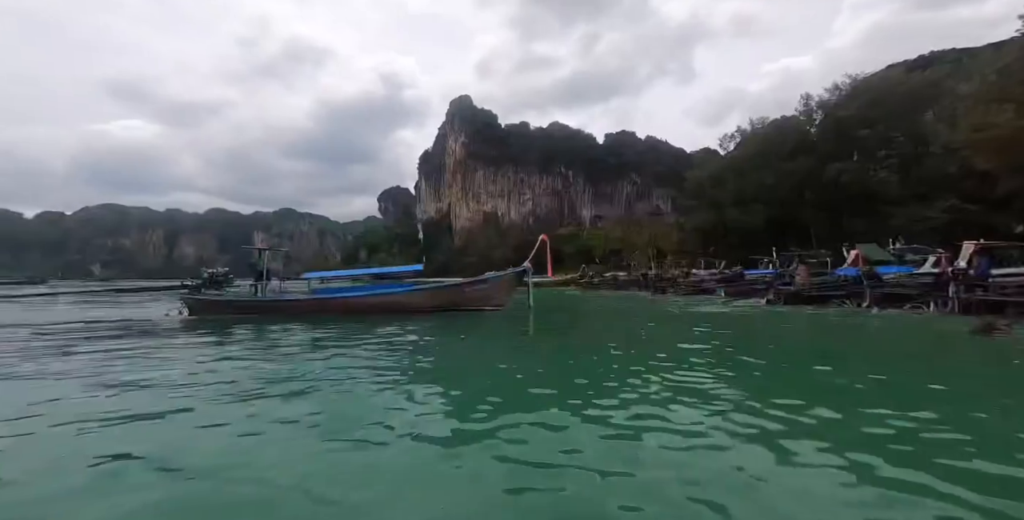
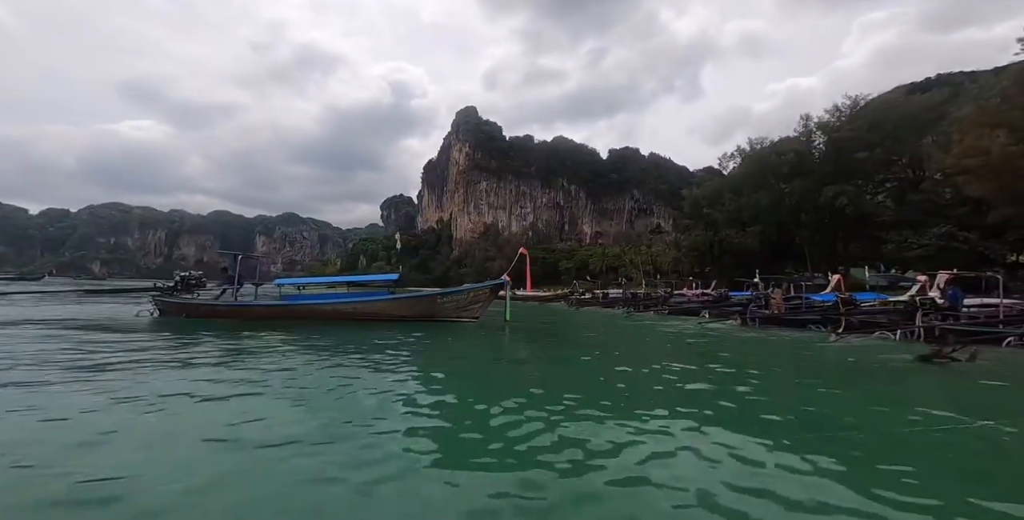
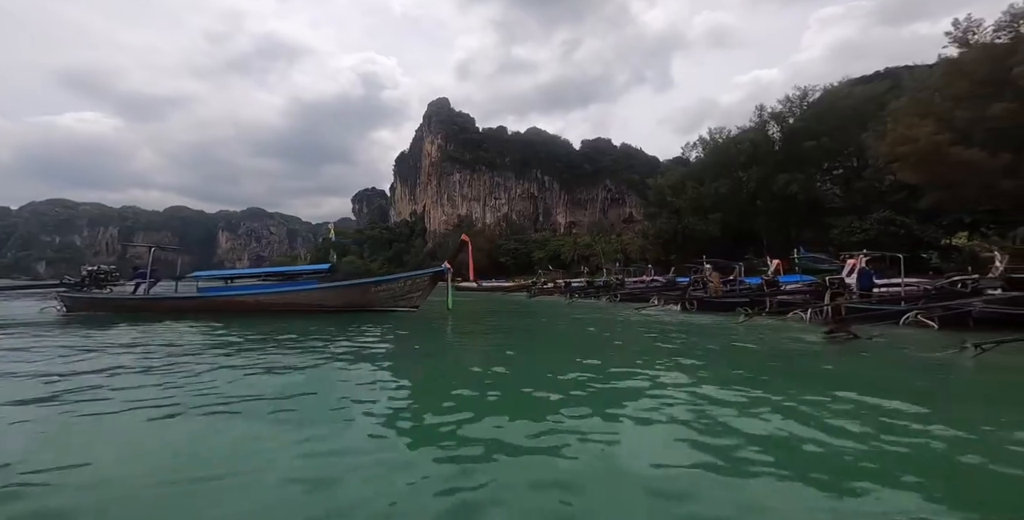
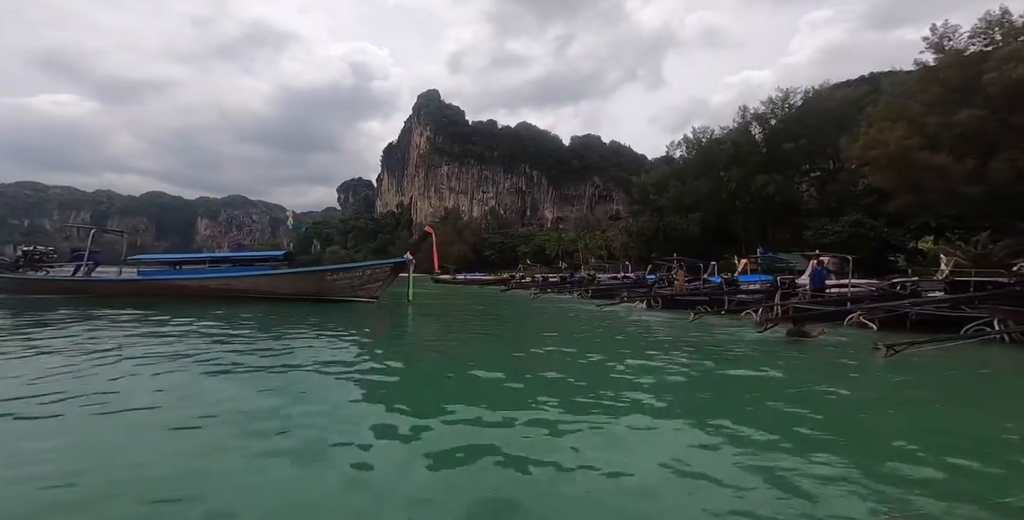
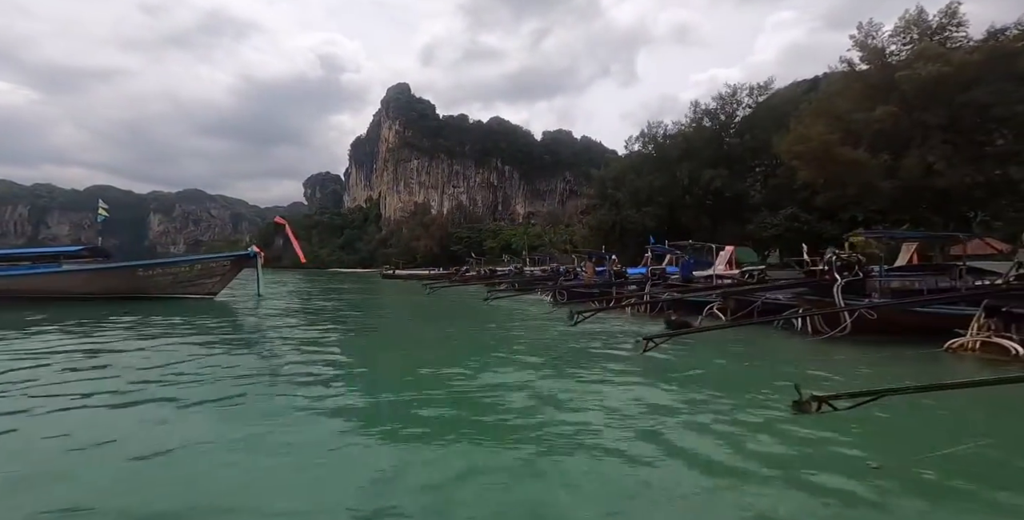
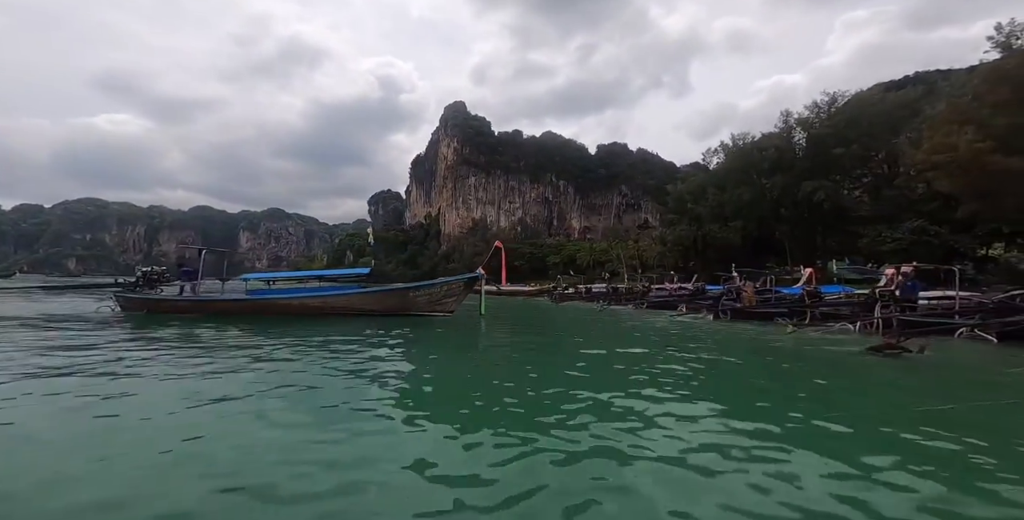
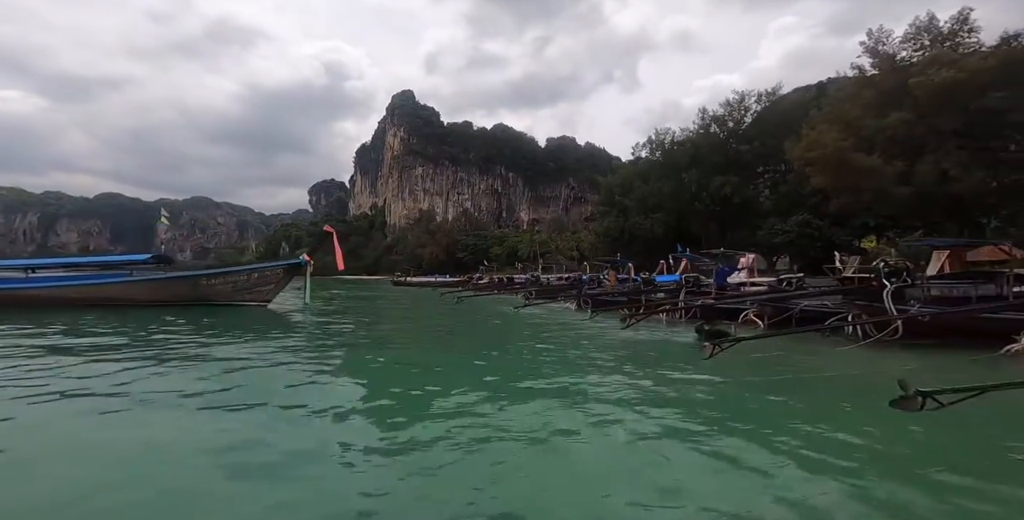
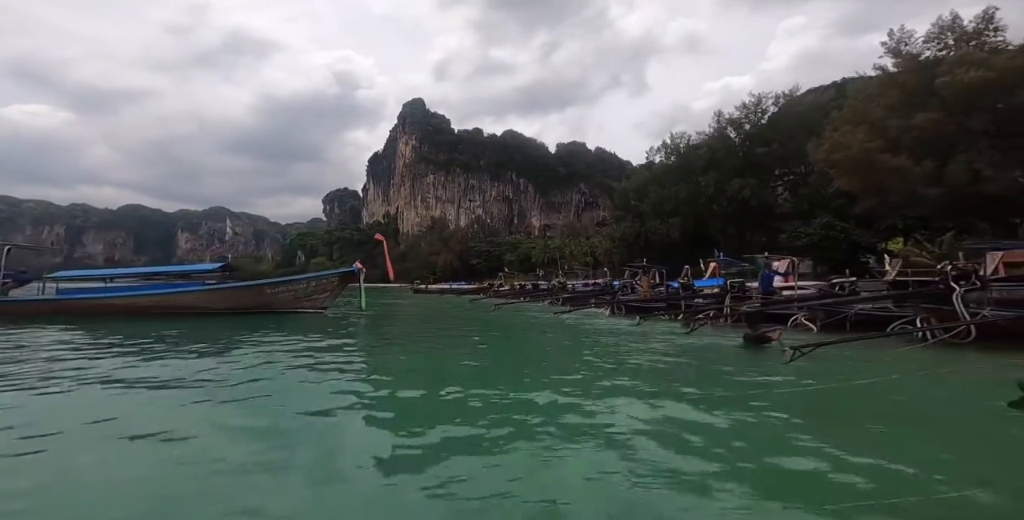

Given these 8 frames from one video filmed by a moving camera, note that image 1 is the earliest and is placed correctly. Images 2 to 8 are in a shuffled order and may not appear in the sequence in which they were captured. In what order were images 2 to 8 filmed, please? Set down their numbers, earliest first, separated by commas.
2, 6, 3, 4, 8, 7, 5
